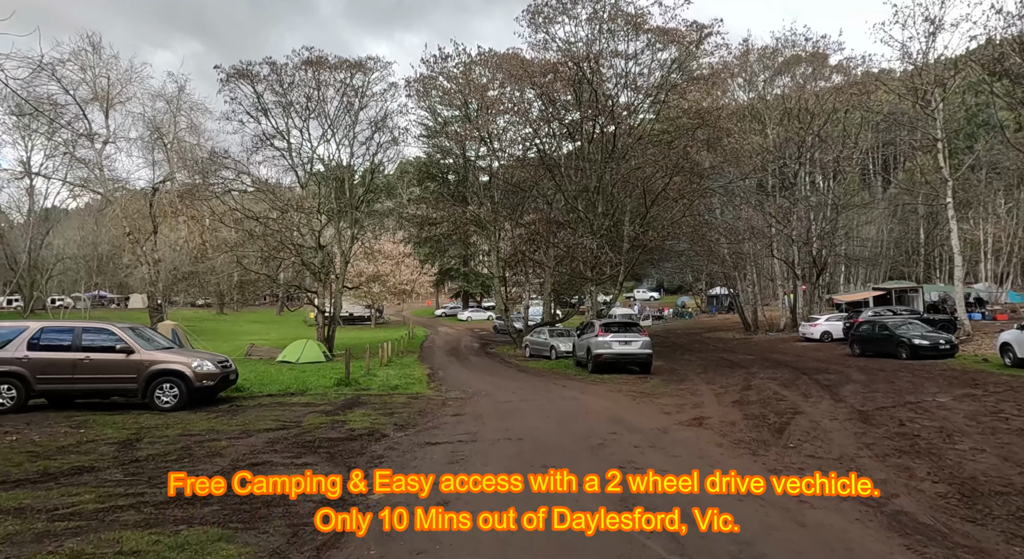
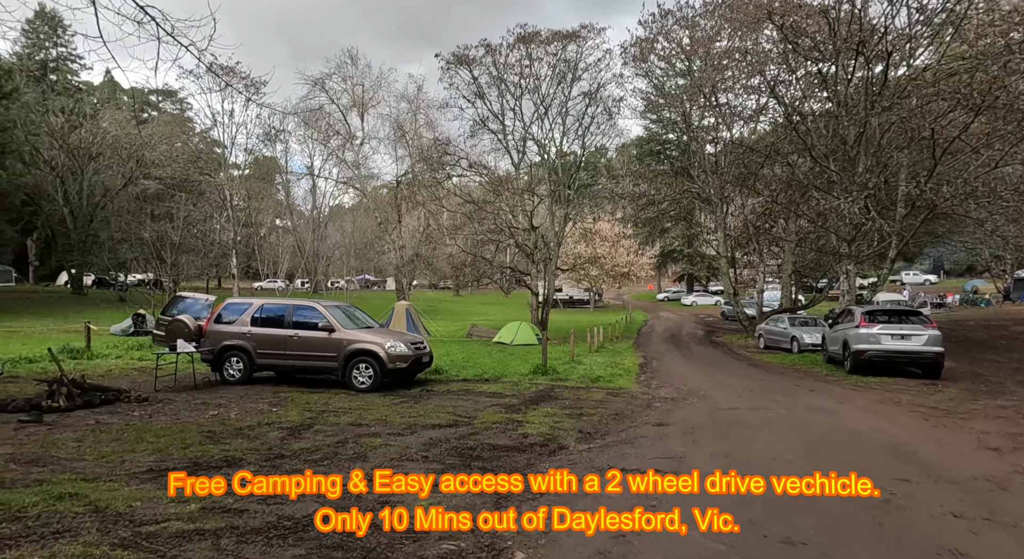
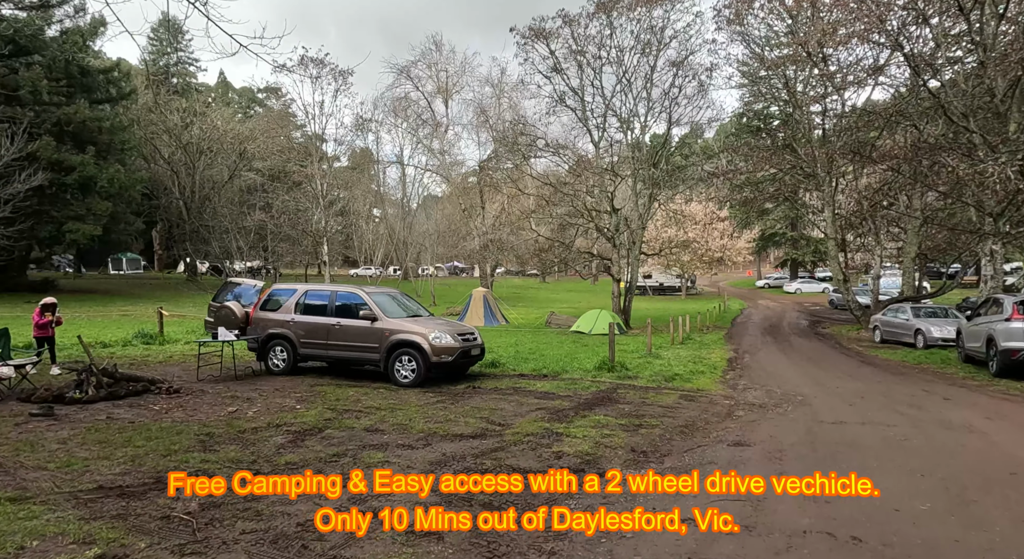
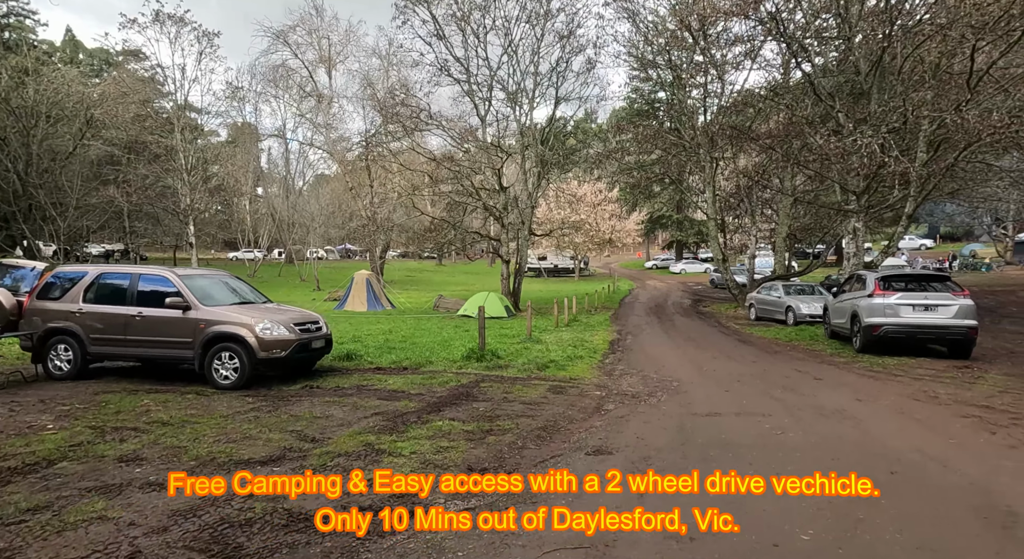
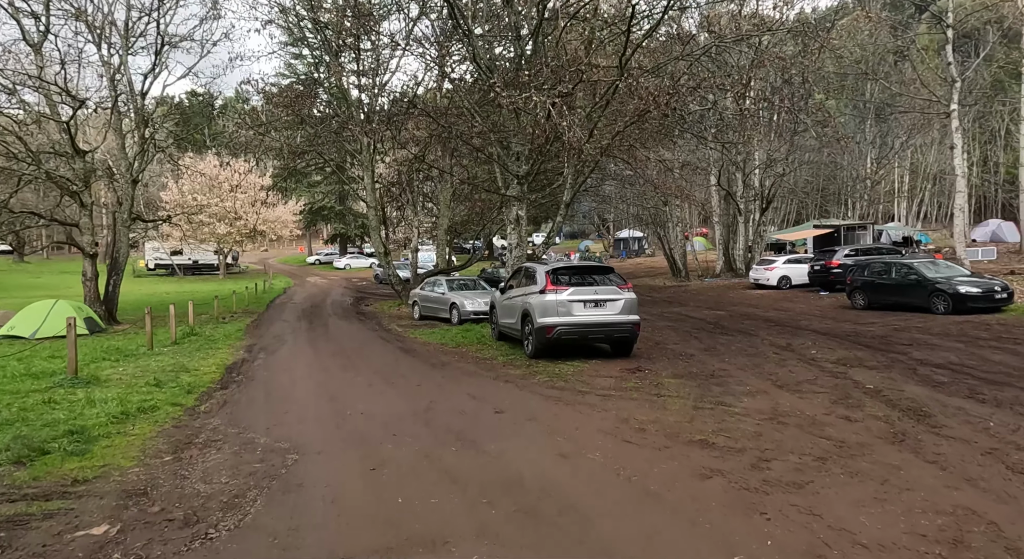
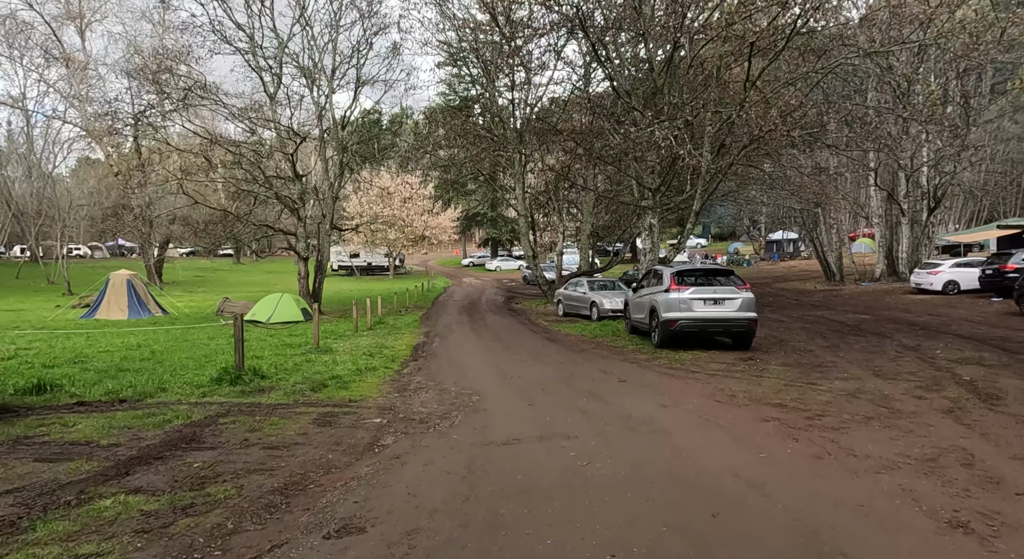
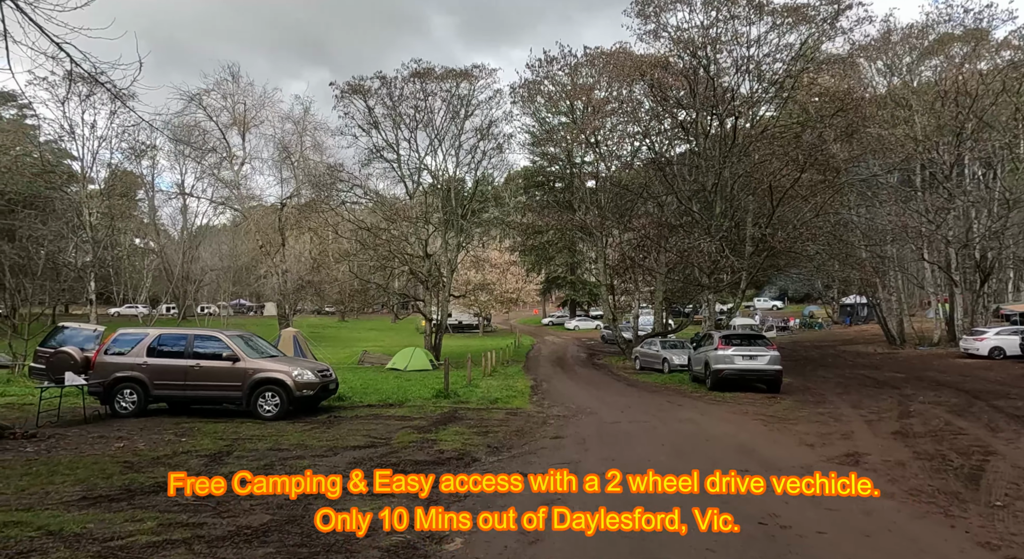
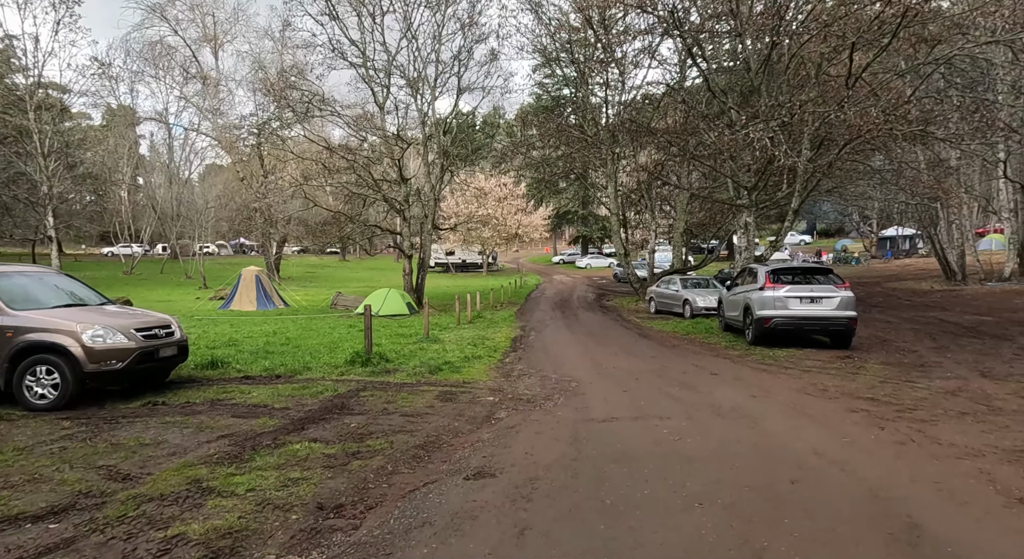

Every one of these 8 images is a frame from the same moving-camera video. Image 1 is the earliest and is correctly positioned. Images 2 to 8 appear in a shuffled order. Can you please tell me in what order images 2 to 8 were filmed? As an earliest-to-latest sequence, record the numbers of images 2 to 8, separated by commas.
7, 2, 3, 4, 8, 6, 5
